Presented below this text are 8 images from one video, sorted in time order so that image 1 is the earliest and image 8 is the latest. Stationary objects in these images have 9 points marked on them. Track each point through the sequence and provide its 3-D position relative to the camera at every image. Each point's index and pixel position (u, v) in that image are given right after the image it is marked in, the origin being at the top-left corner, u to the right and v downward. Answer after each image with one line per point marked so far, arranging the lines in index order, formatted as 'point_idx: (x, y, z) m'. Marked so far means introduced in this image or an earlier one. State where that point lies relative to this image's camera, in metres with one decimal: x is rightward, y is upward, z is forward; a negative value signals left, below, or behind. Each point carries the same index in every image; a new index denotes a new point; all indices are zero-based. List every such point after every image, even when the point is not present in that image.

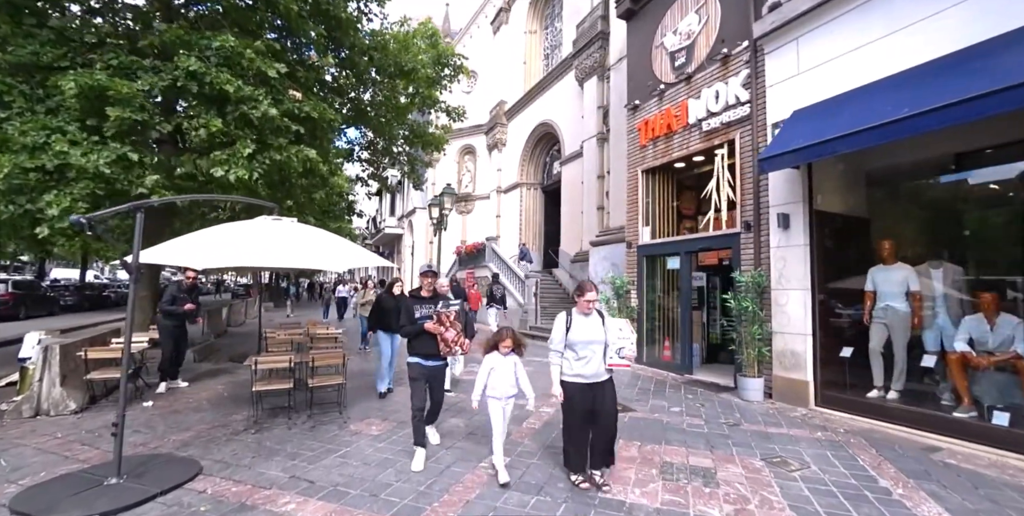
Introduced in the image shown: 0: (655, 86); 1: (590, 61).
0: (+3.0, +3.6, +9.1) m
1: (+3.0, +7.5, +16.5) m
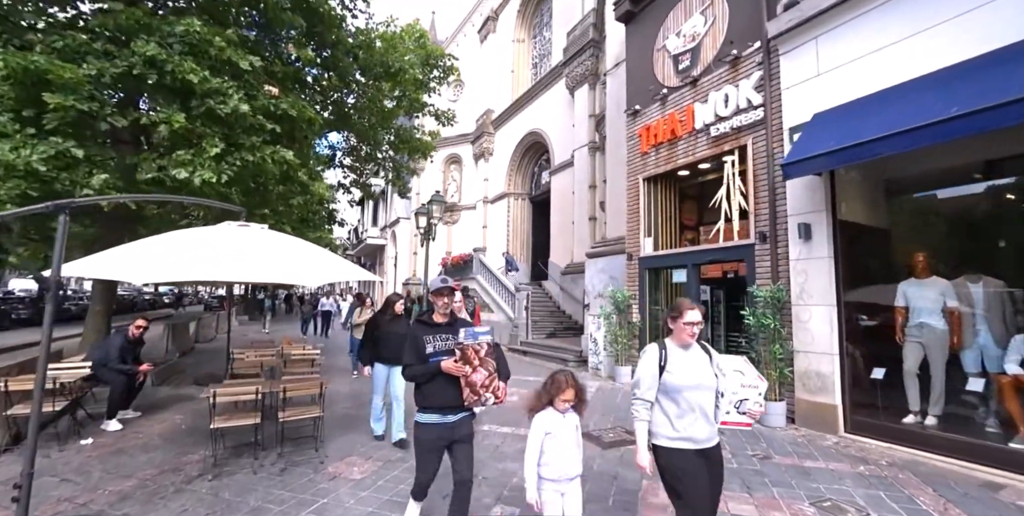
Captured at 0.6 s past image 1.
0: (+2.9, +3.4, +8.7) m
1: (+2.6, +7.0, +16.2) m
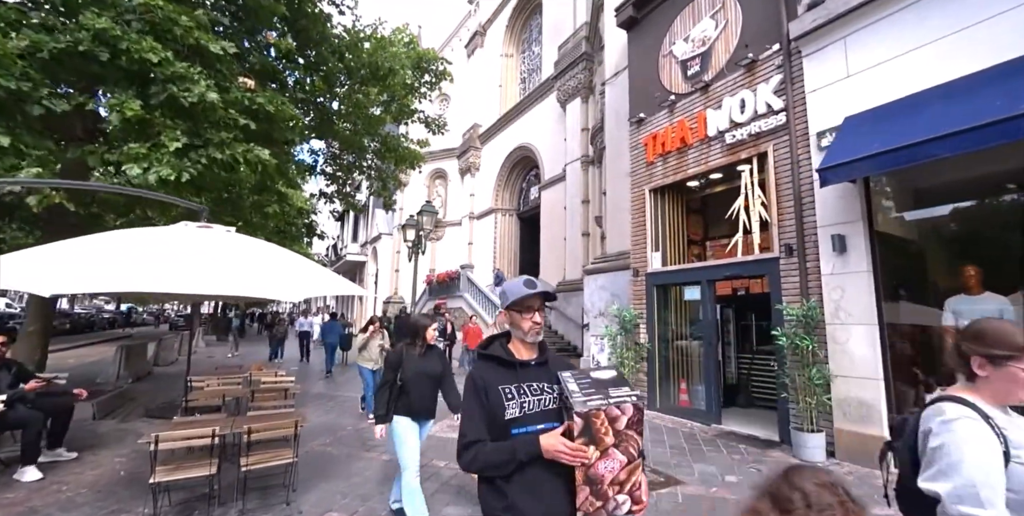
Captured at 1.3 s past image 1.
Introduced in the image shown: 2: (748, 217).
0: (+2.9, +3.1, +8.3) m
1: (+2.3, +6.4, +15.9) m
2: (+3.7, +0.6, +6.9) m
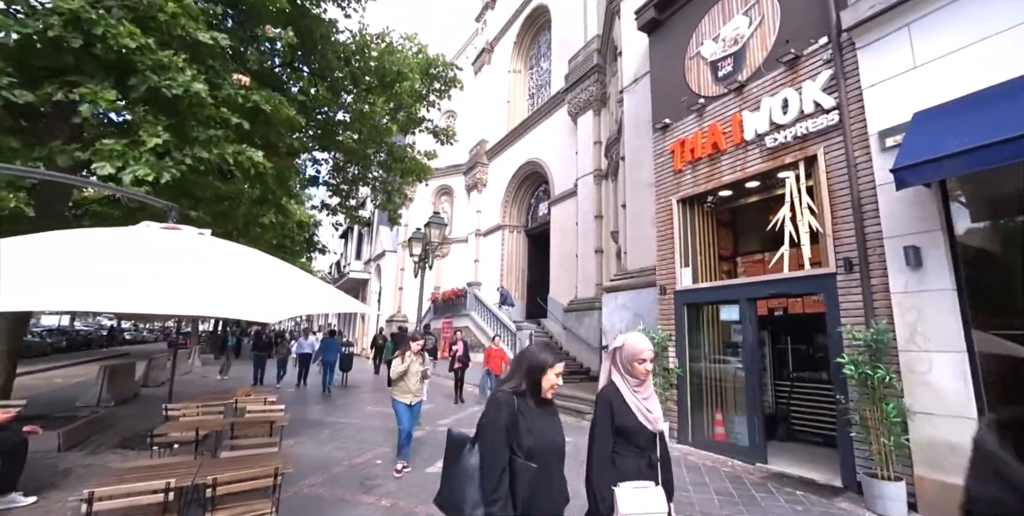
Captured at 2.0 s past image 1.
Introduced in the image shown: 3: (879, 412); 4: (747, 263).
0: (+3.2, +2.8, +7.7) m
1: (+2.6, +5.8, +15.5) m
2: (+4.0, +0.4, +6.2) m
3: (+3.9, -1.6, +4.6) m
4: (+3.8, -0.1, +7.3) m
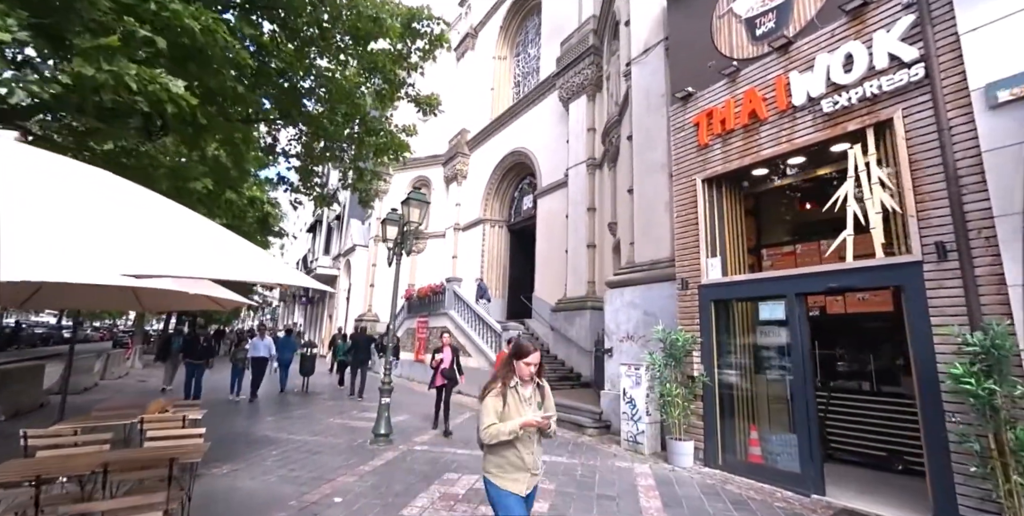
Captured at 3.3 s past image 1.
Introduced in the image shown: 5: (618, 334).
0: (+3.2, +2.9, +6.6) m
1: (+2.2, +5.9, +14.3) m
2: (+4.1, +0.6, +5.1) m
3: (+4.0, -1.5, +3.5) m
4: (+3.7, 0.0, +6.3) m
5: (+2.0, -1.4, +8.1) m
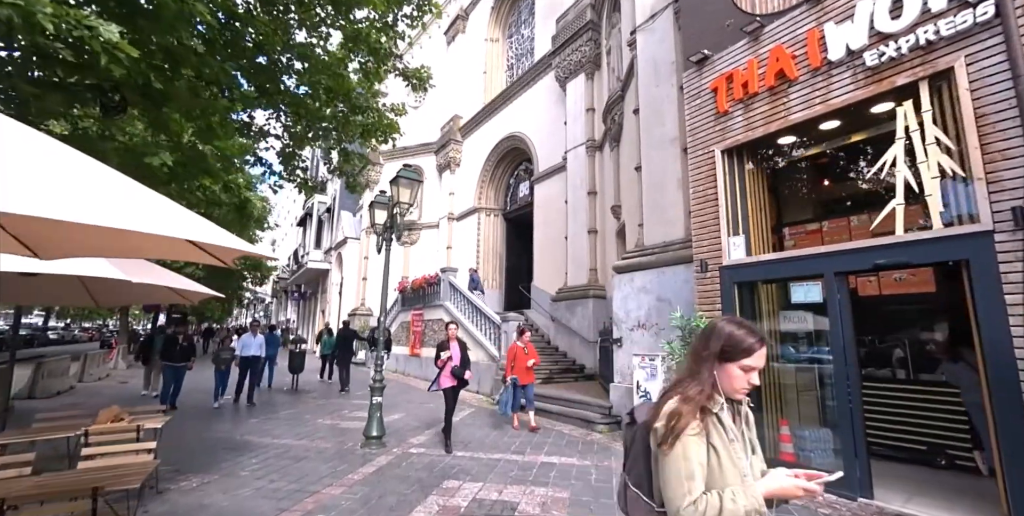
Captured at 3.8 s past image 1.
0: (+3.1, +3.2, +6.0) m
1: (+2.0, +6.3, +13.6) m
2: (+4.1, +0.8, +4.5) m
3: (+4.0, -1.2, +3.0) m
4: (+3.7, +0.3, +5.7) m
5: (+2.0, -1.1, +7.5) m
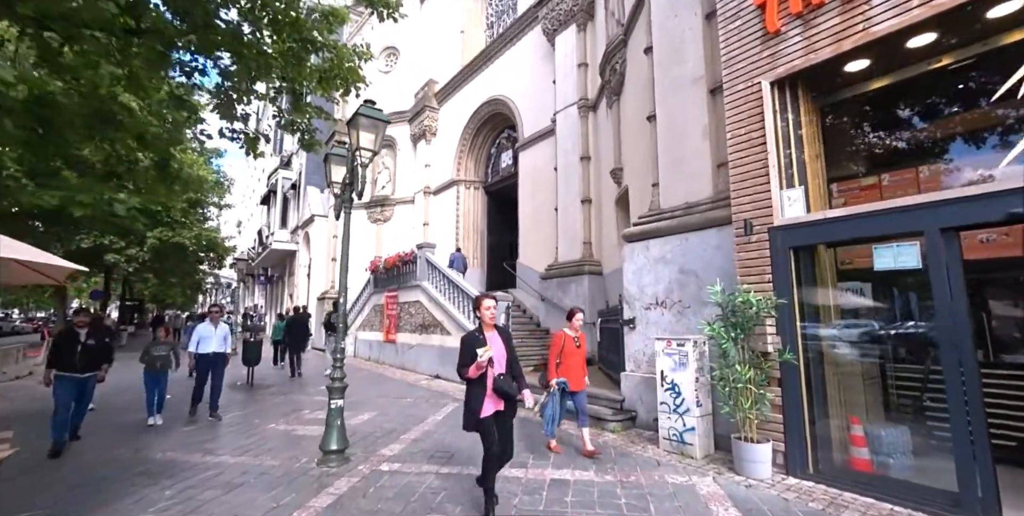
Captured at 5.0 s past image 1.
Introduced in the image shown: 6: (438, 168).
0: (+3.1, +3.7, +4.6) m
1: (+1.5, +7.1, +12.1) m
2: (+4.1, +1.3, +3.3) m
3: (+4.2, -0.9, +1.9) m
4: (+3.7, +0.8, +4.5) m
5: (+1.9, -0.6, +6.3) m
6: (-3.3, +4.0, +19.3) m
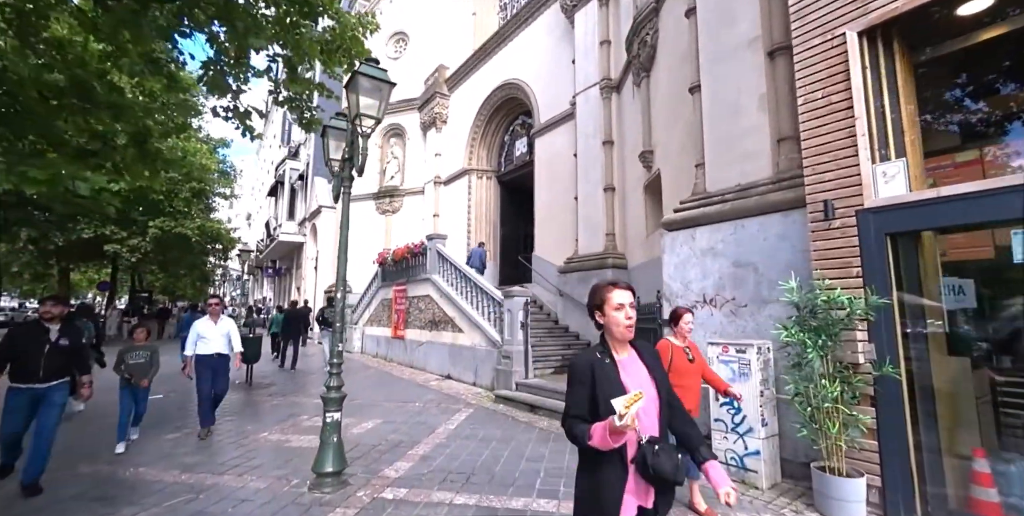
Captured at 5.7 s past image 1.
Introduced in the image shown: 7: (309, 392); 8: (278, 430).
0: (+3.3, +3.8, +3.7) m
1: (+2.0, +7.3, +11.2) m
2: (+4.3, +1.3, +2.4) m
3: (+4.4, -0.8, +1.0) m
4: (+4.0, +0.8, +3.6) m
5: (+2.2, -0.5, +5.5) m
6: (-2.7, +4.3, +18.5) m
7: (-4.1, -2.7, +8.8) m
8: (-3.3, -2.4, +6.2) m
